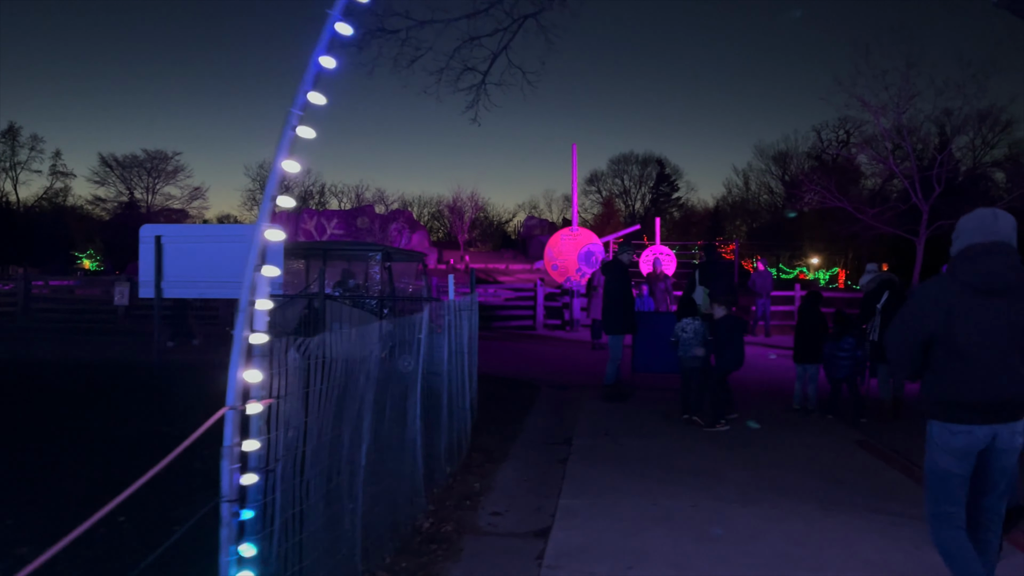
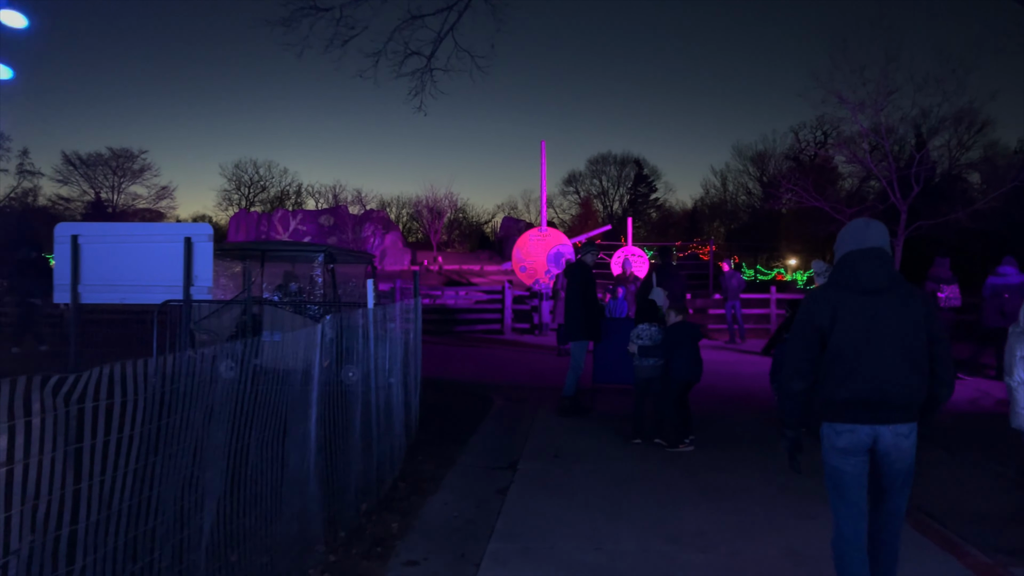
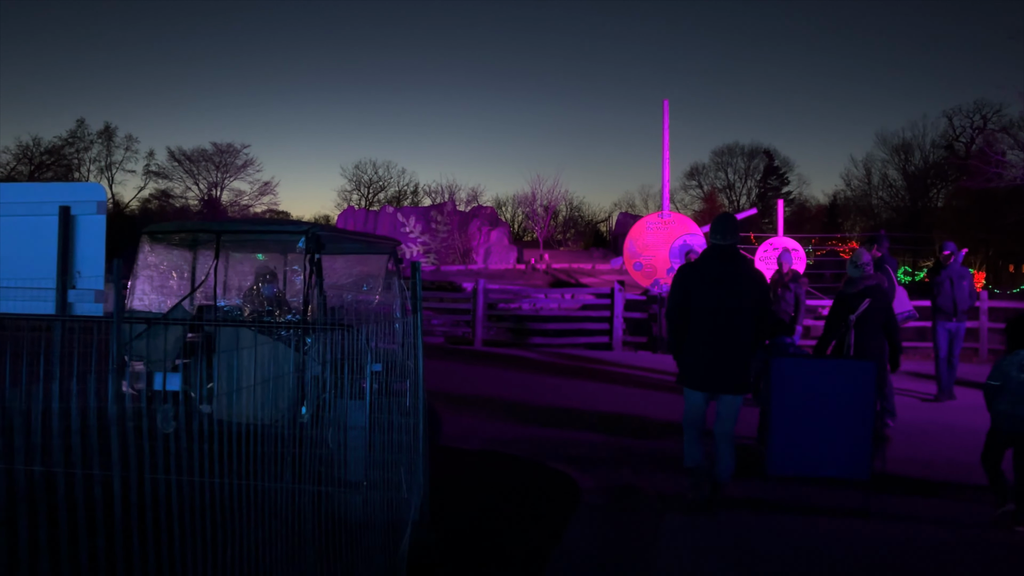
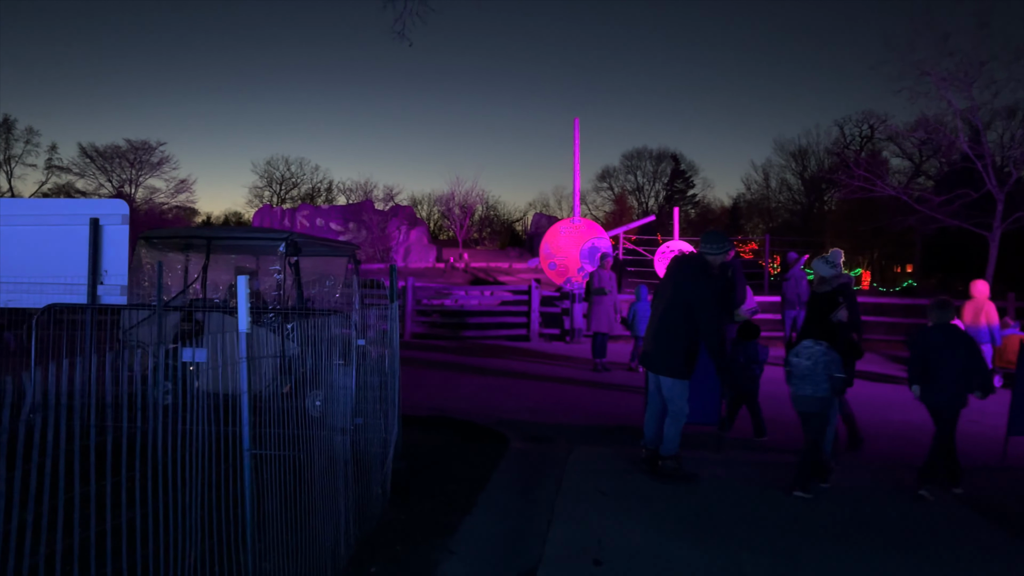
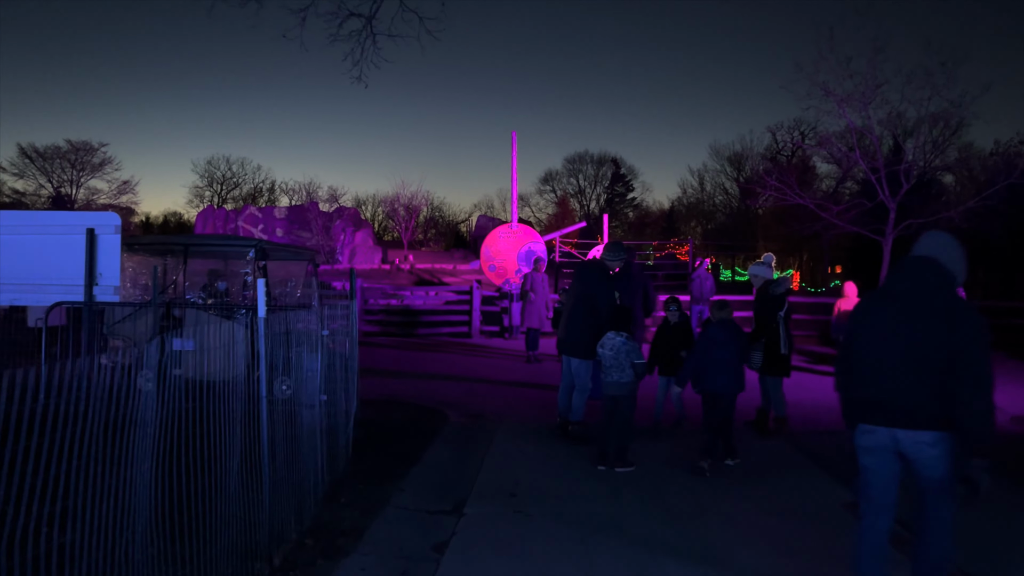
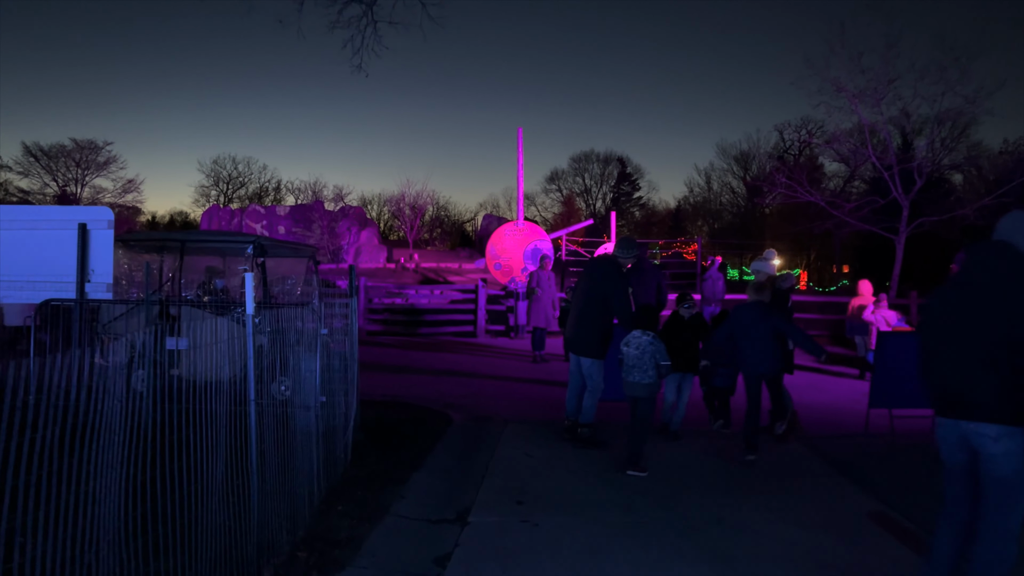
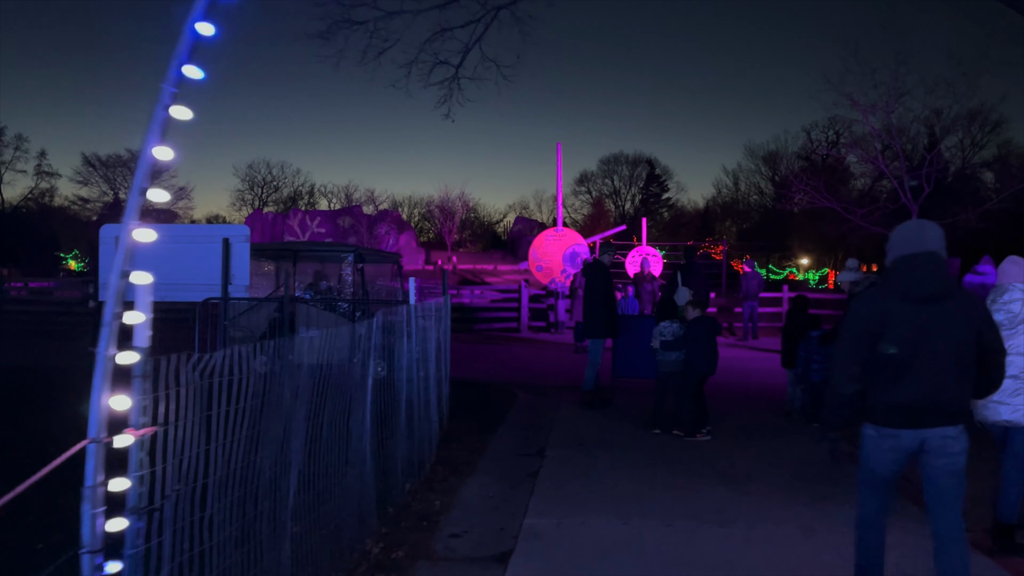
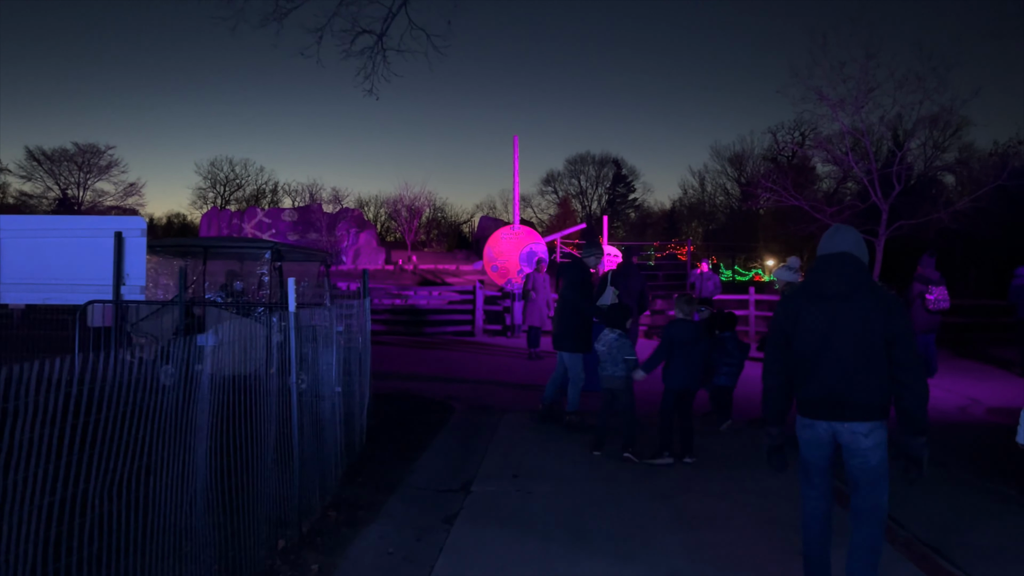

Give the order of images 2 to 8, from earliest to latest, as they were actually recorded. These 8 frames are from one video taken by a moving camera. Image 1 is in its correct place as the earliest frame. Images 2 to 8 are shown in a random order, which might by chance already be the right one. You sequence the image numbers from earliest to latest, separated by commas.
7, 2, 8, 5, 6, 4, 3
